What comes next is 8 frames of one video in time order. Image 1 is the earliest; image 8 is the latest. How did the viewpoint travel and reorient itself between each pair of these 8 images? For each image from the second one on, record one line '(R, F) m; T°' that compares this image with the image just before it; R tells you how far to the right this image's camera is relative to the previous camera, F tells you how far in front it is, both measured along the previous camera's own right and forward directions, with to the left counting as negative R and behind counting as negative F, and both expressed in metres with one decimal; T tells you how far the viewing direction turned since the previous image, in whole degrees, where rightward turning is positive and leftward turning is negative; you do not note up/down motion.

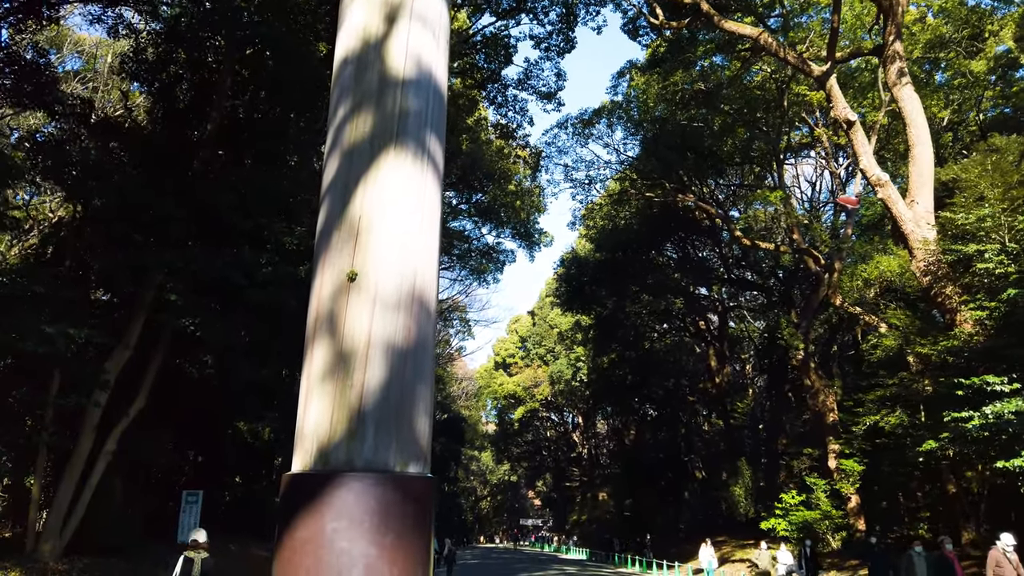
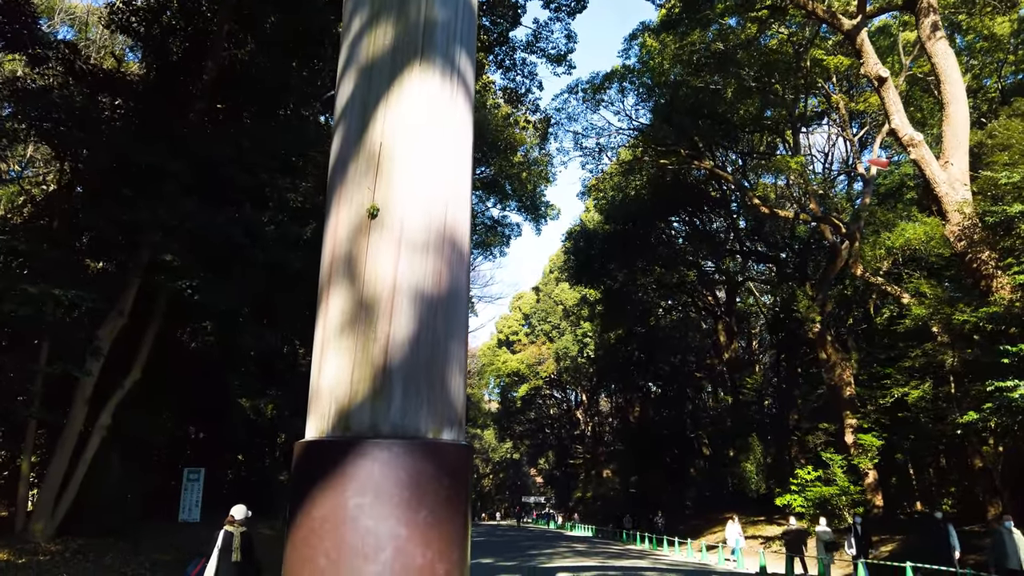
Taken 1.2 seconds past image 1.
(-0.2, +0.5) m; 0°
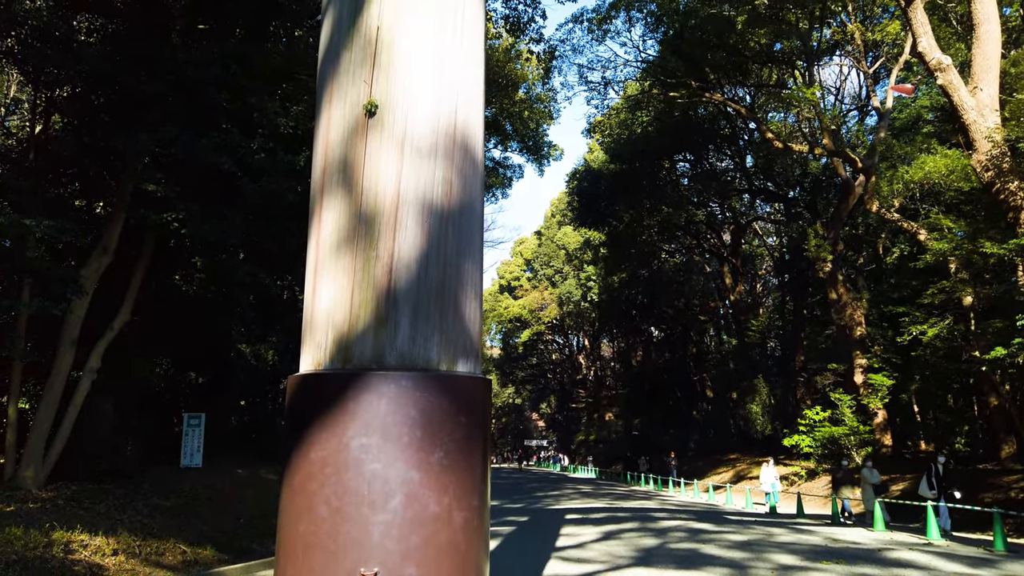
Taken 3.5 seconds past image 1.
(-0.1, +0.4) m; 0°
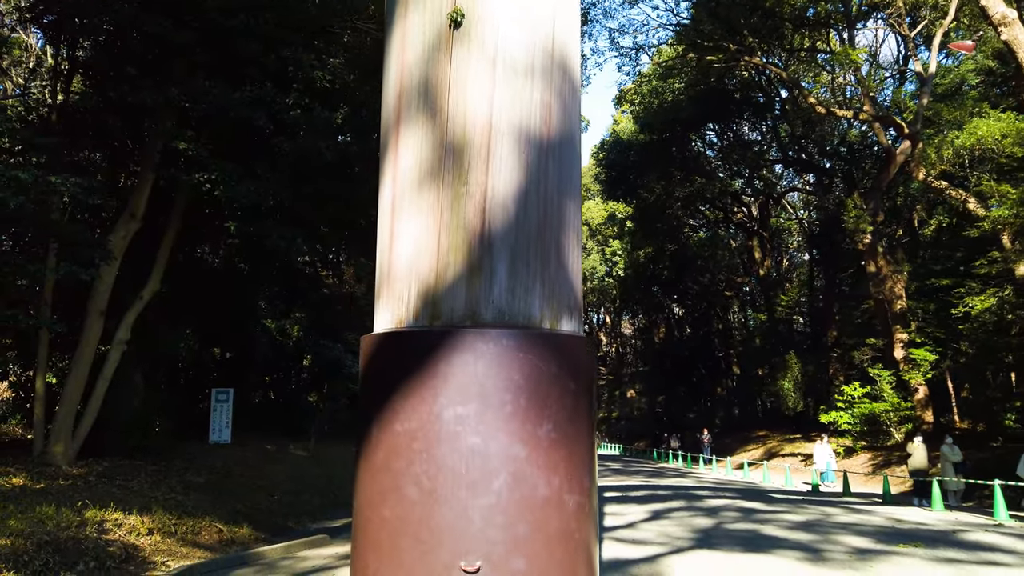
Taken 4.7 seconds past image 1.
(-0.3, +0.4) m; -1°
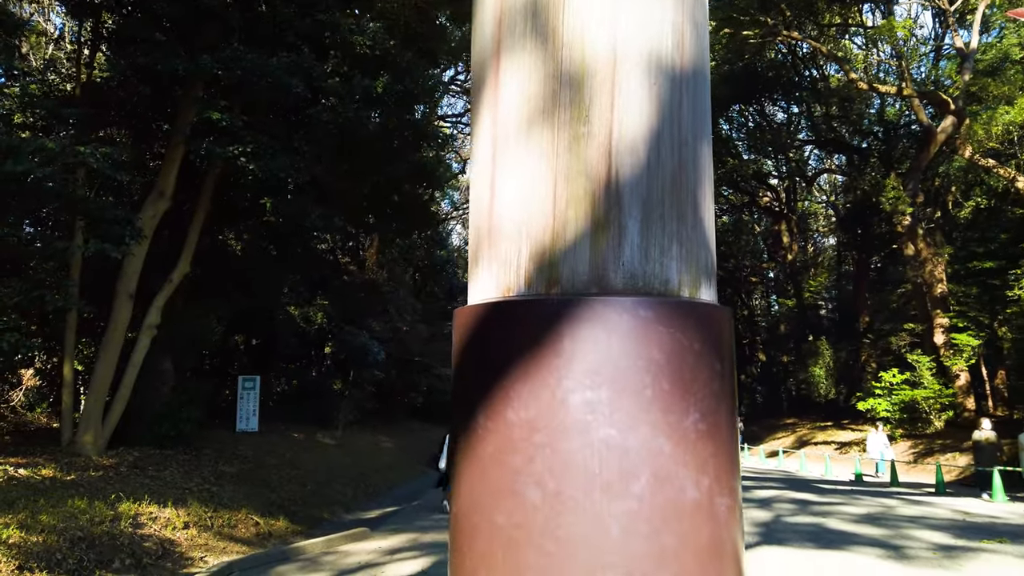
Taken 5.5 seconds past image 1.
(-0.3, +0.4) m; -1°
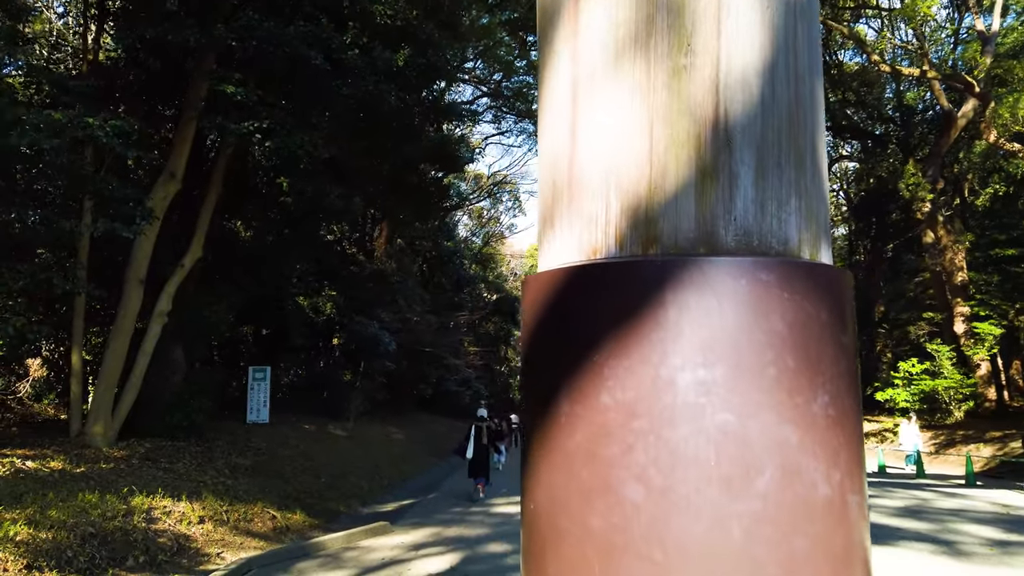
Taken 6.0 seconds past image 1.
(-0.2, +0.3) m; 0°
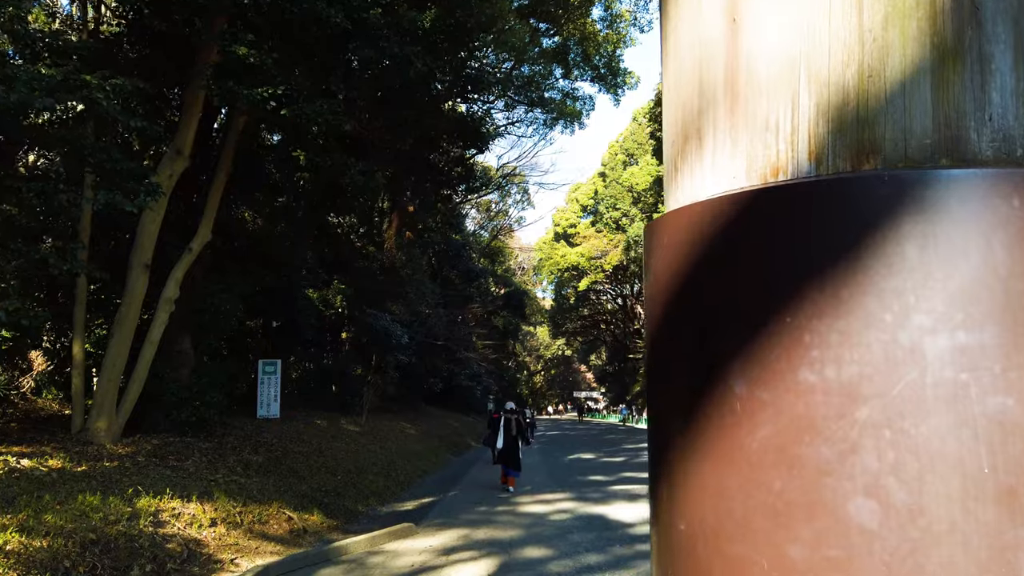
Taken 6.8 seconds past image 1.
(-0.2, +0.4) m; 0°
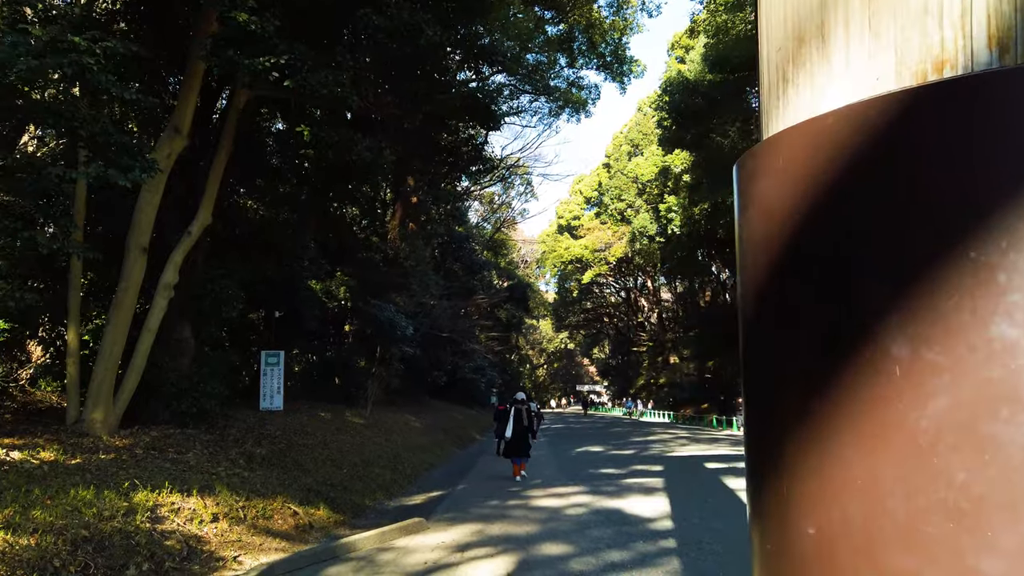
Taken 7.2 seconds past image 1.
(-0.1, +0.3) m; 0°
